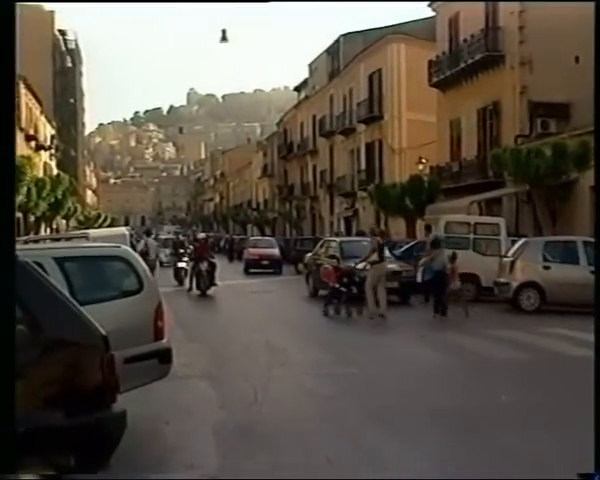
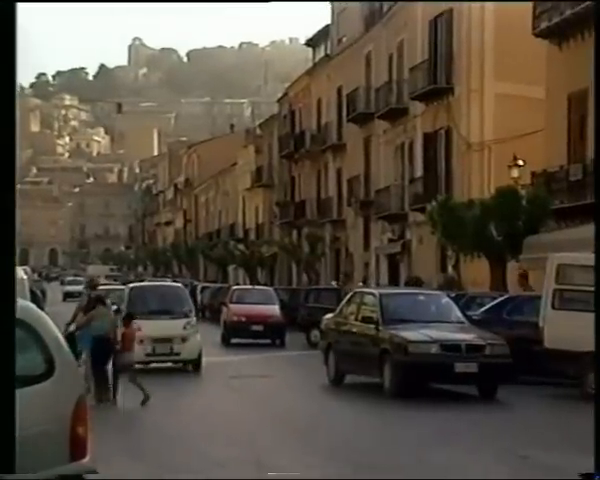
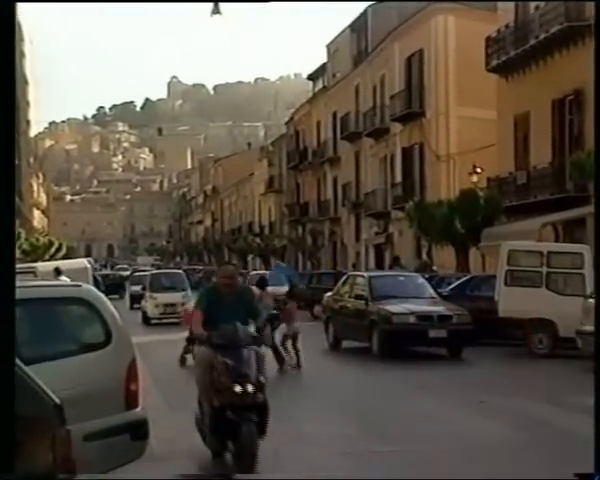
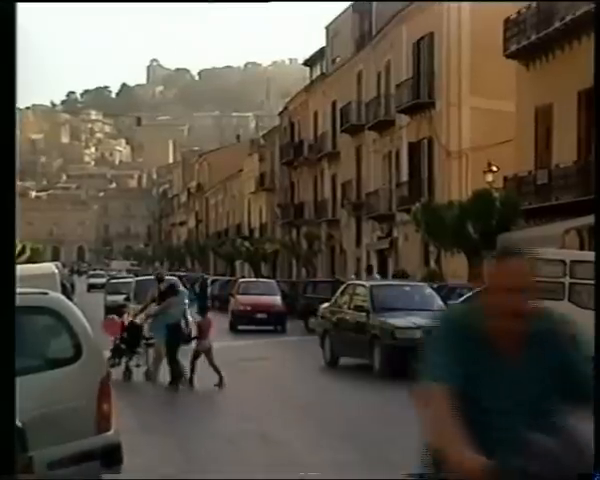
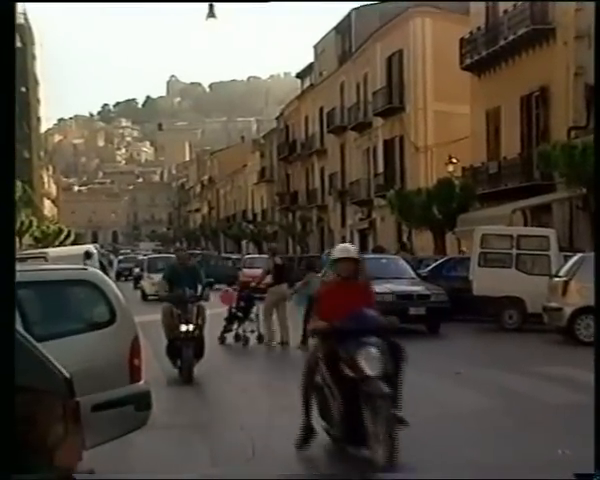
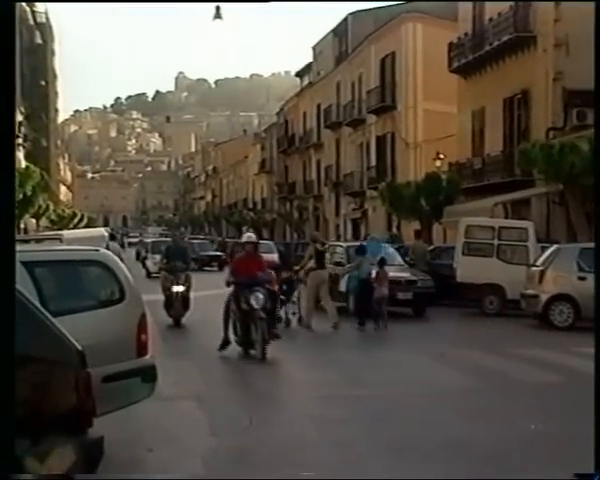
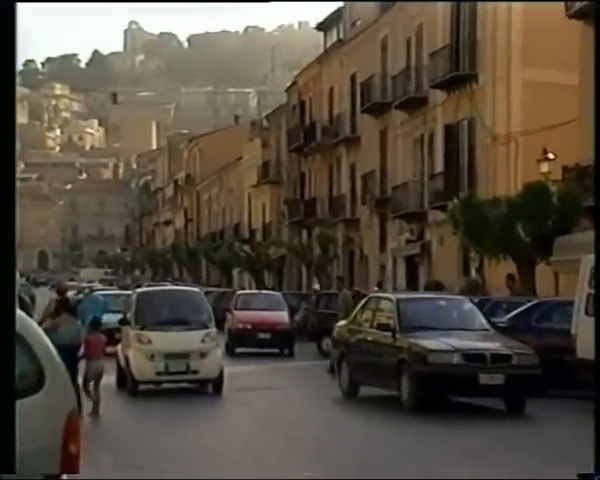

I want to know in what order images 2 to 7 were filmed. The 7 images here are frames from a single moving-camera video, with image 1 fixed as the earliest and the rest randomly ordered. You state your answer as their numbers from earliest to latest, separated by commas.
6, 5, 3, 4, 2, 7
